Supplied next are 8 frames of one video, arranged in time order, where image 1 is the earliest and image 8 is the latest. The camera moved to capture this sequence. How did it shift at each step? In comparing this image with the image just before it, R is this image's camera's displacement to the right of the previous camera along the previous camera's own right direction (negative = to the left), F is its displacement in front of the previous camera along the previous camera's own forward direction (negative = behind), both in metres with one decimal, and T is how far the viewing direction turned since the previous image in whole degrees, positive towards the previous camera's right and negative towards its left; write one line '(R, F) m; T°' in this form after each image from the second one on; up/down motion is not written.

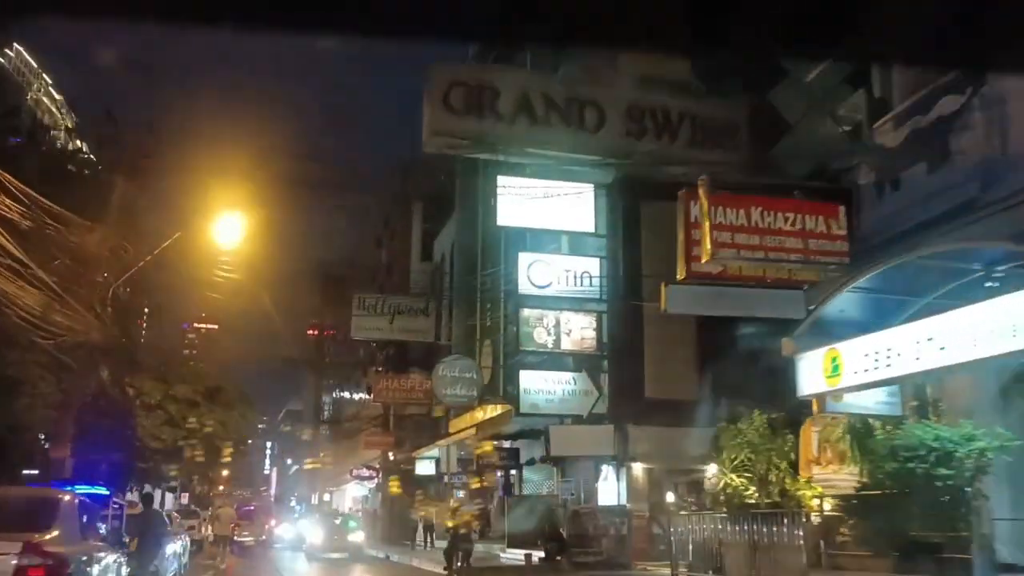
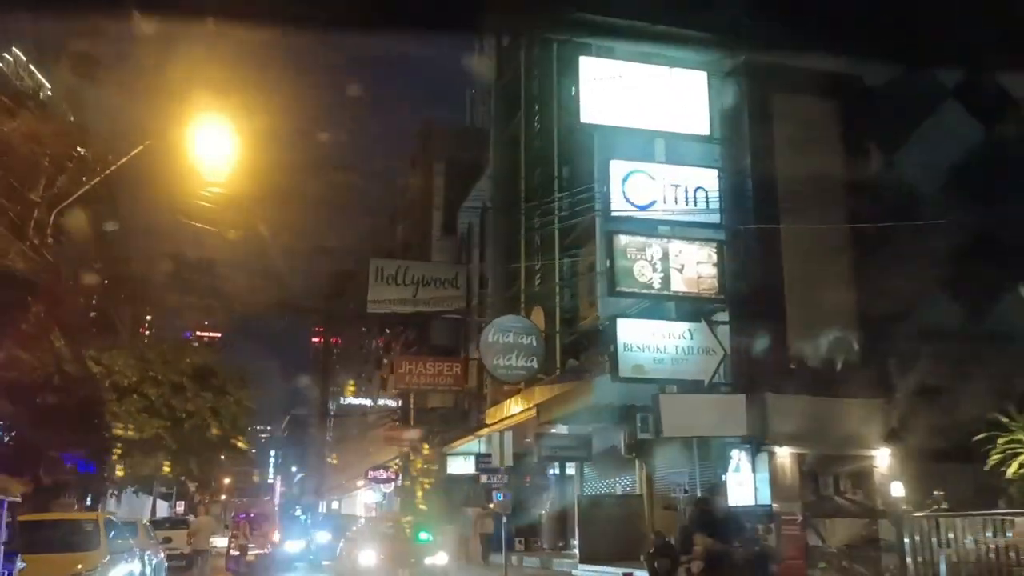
(-1.4, +5.5) m; 0°
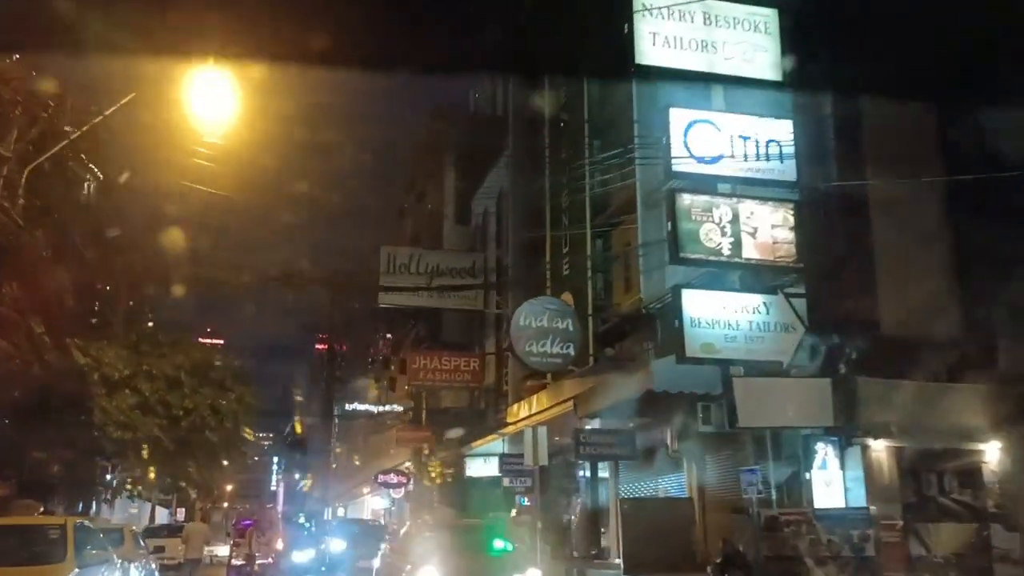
(-0.6, +2.0) m; 0°
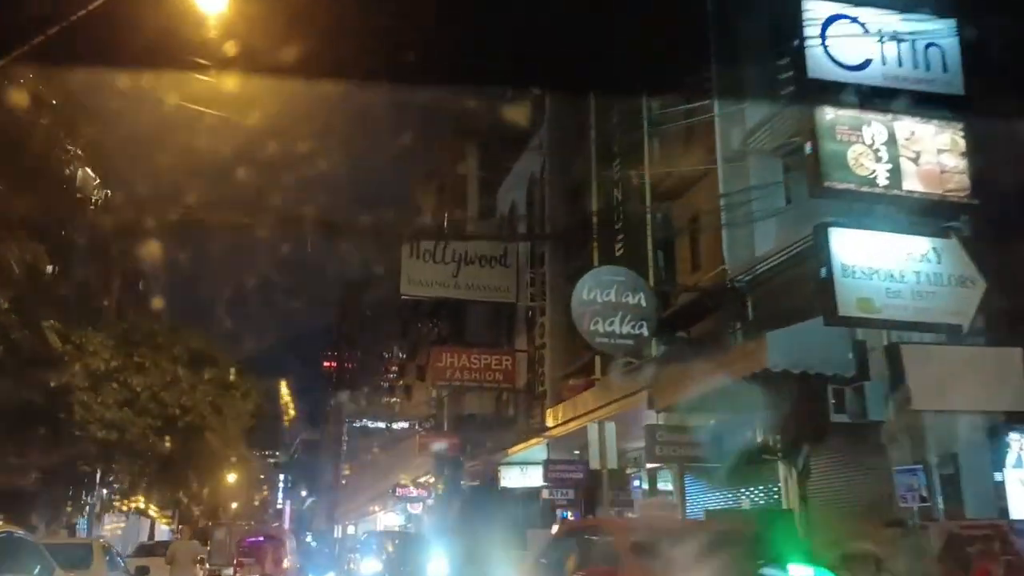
(-0.8, +3.0) m; 0°
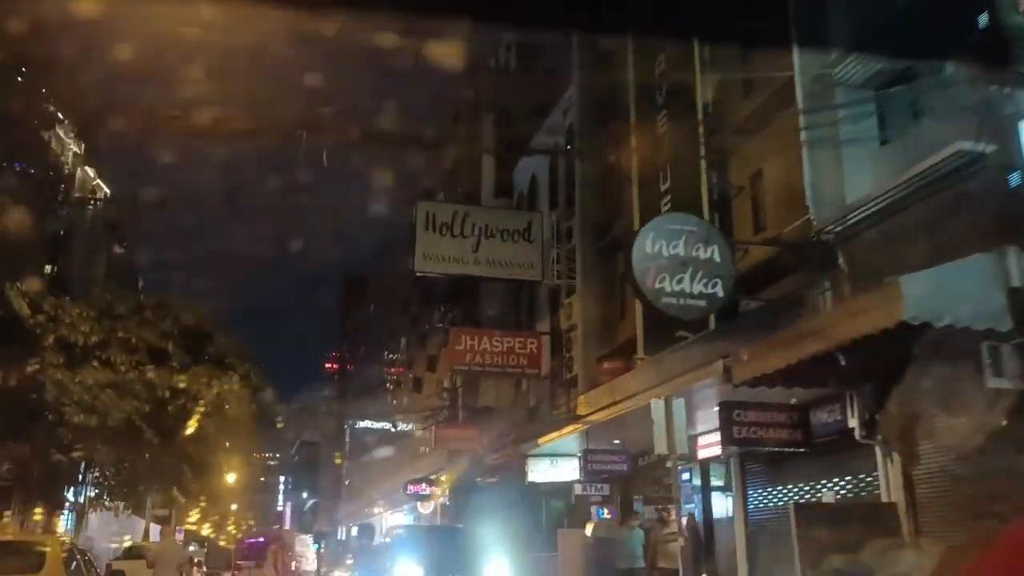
(-0.6, +2.3) m; 0°
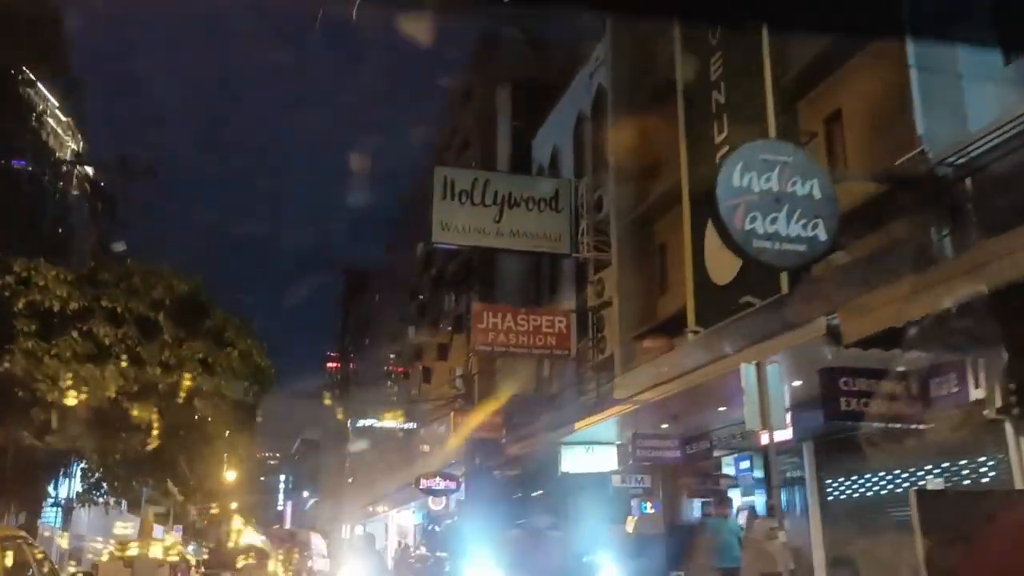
(-0.6, +2.1) m; 0°
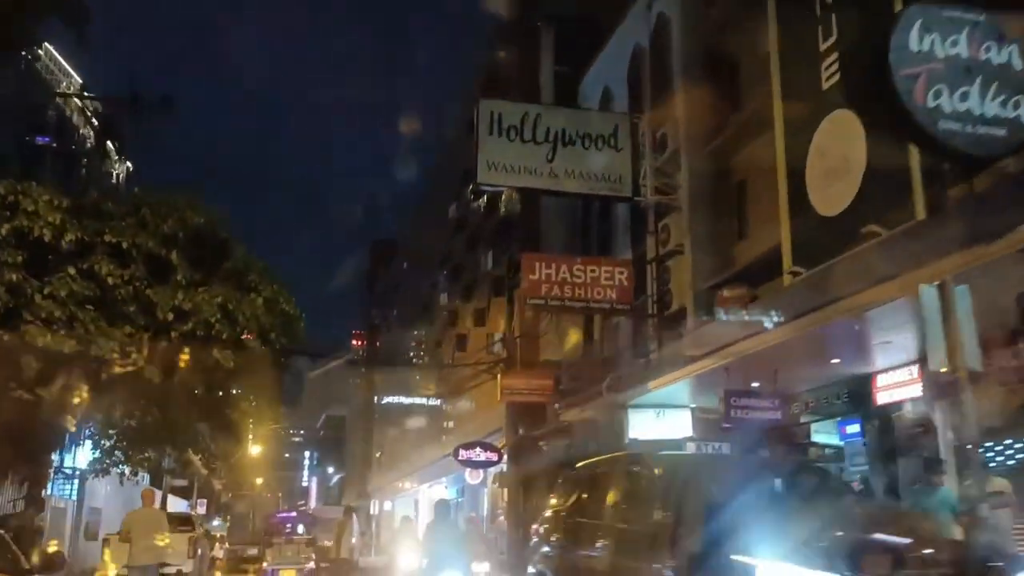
(-0.7, +2.3) m; -1°
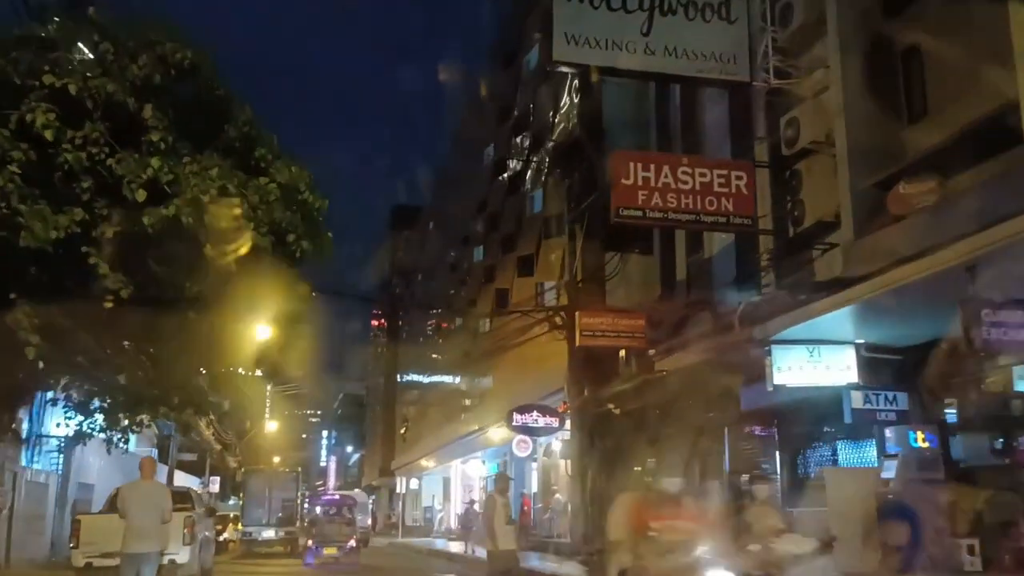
(-1.1, +4.3) m; -1°
